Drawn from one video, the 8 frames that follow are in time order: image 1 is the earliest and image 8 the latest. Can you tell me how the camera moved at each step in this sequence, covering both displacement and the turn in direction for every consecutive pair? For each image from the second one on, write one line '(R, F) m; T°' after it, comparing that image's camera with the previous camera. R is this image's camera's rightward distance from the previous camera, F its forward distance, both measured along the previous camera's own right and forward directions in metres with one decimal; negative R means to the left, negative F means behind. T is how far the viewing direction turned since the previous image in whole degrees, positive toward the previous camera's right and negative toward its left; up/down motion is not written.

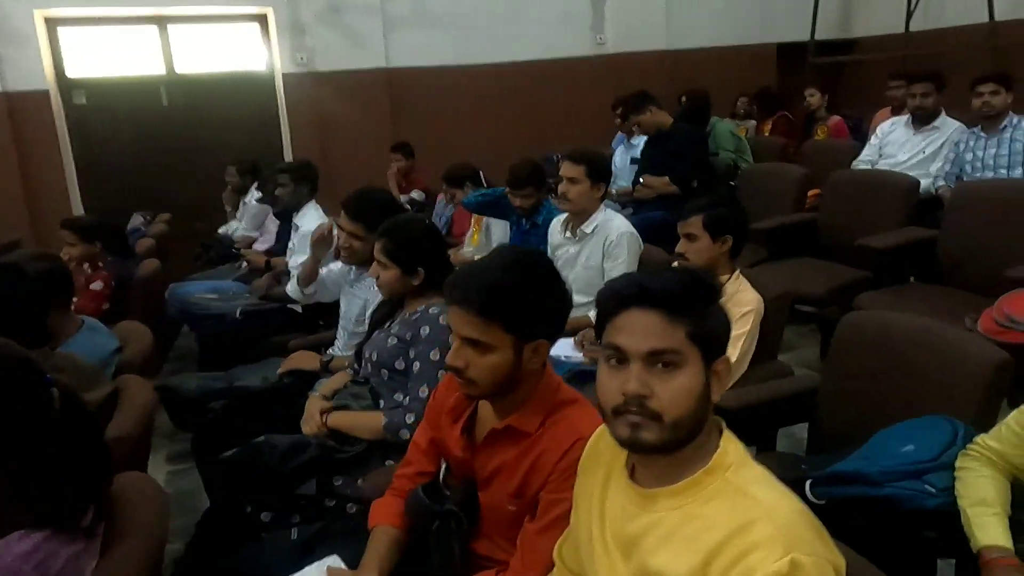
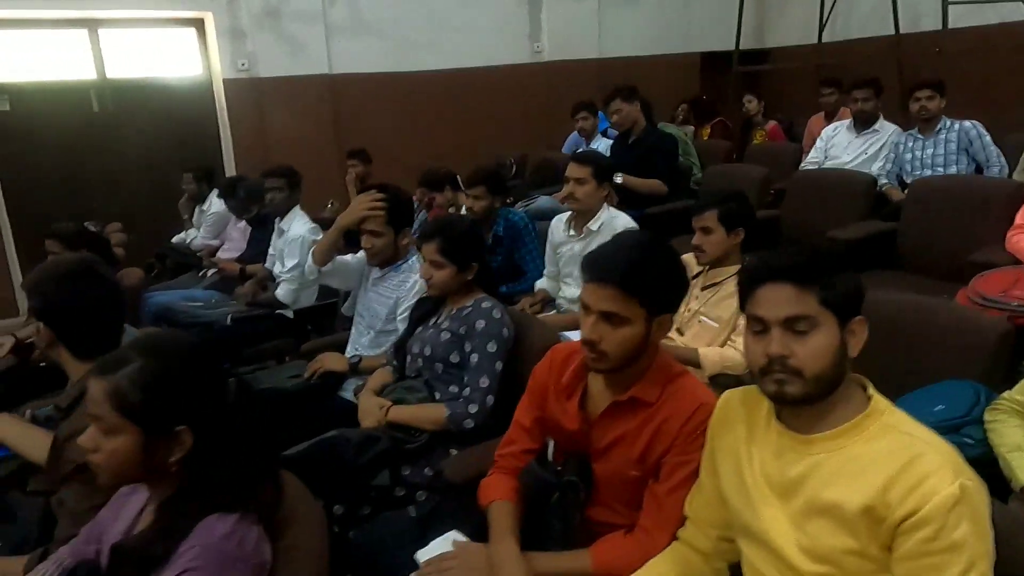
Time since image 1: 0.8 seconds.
(-0.4, -0.1) m; +7°
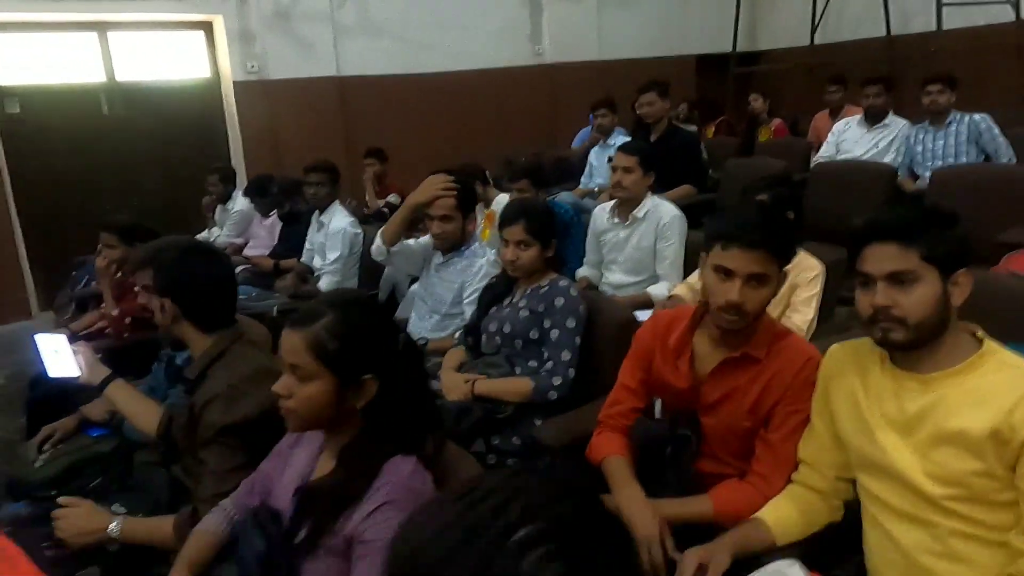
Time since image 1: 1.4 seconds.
(-0.3, -0.1) m; +2°
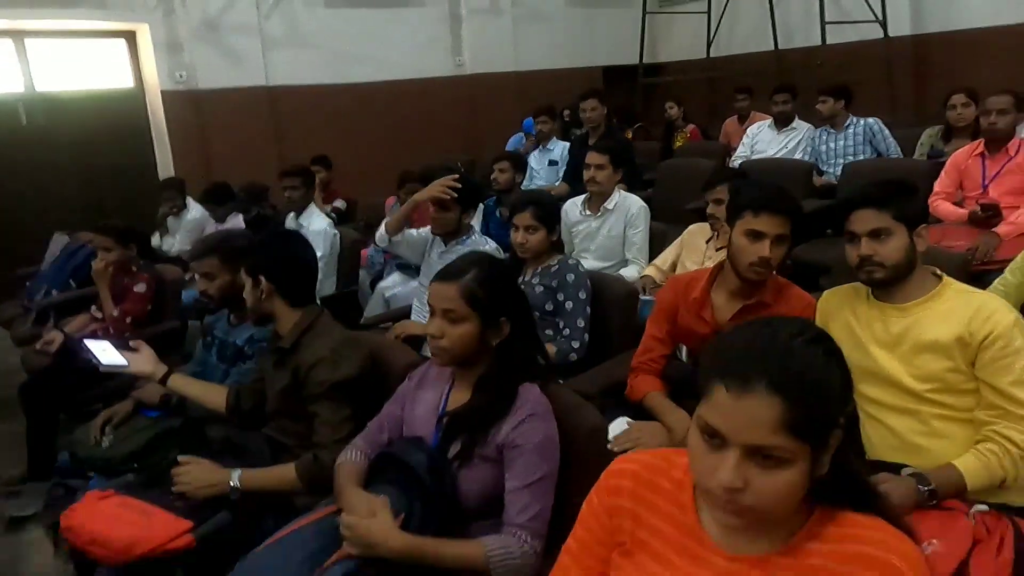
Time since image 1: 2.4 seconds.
(-0.4, -0.3) m; +8°
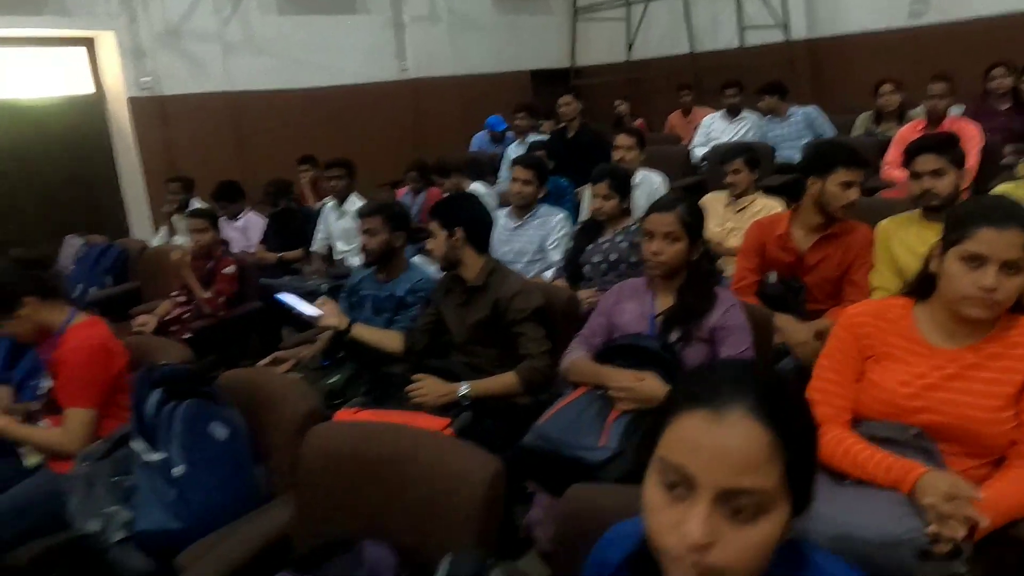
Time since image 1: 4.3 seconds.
(-0.8, -0.4) m; +9°
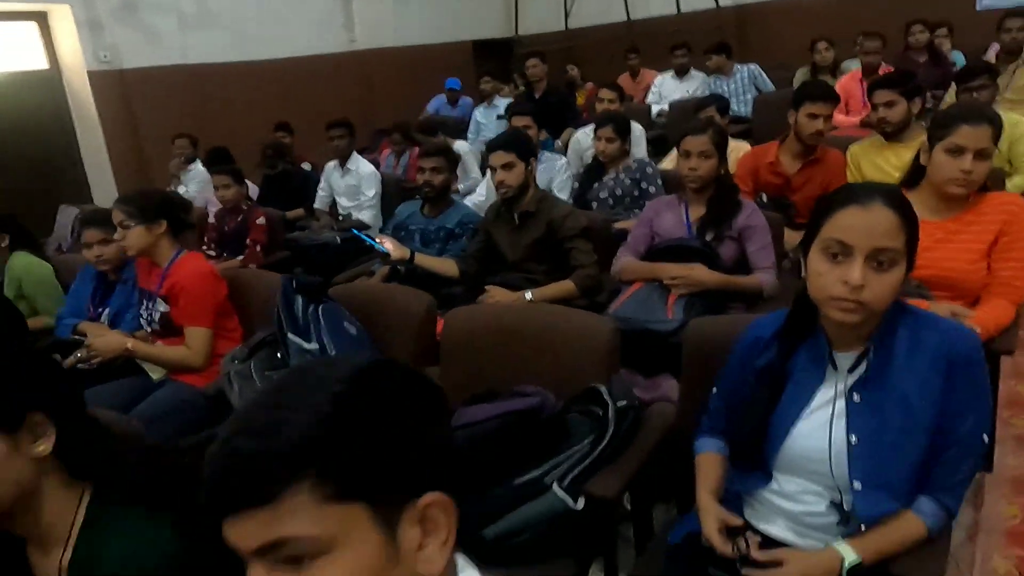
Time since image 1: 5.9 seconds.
(-0.4, -0.4) m; +6°
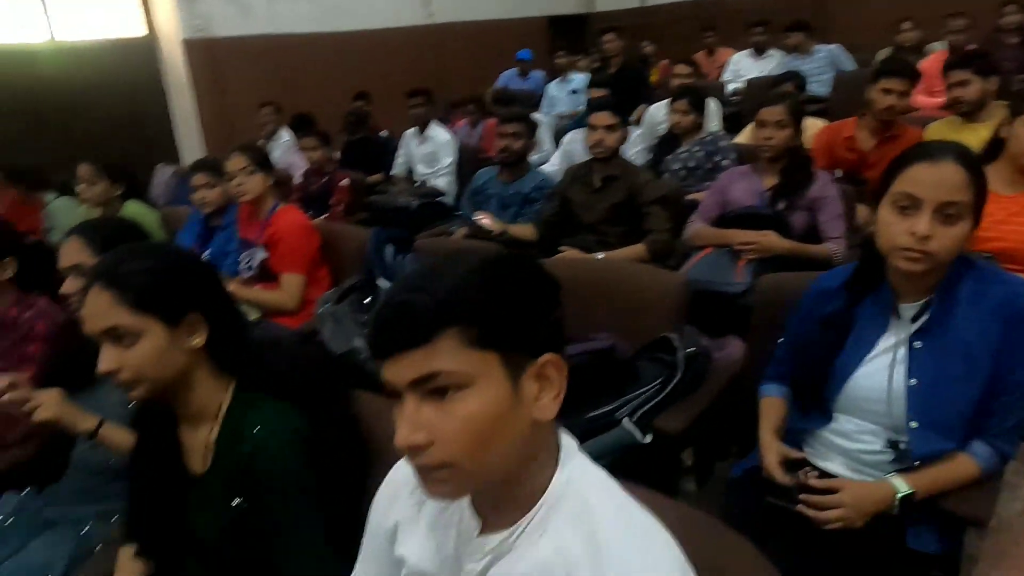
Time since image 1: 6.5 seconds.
(0.0, -0.1) m; -4°
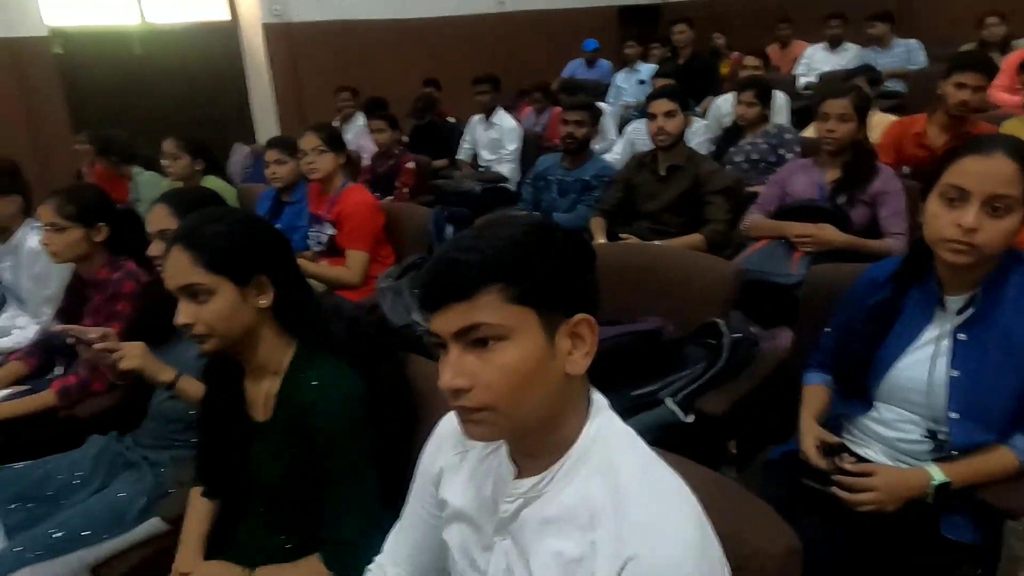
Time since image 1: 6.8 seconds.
(0.0, -0.1) m; -5°
